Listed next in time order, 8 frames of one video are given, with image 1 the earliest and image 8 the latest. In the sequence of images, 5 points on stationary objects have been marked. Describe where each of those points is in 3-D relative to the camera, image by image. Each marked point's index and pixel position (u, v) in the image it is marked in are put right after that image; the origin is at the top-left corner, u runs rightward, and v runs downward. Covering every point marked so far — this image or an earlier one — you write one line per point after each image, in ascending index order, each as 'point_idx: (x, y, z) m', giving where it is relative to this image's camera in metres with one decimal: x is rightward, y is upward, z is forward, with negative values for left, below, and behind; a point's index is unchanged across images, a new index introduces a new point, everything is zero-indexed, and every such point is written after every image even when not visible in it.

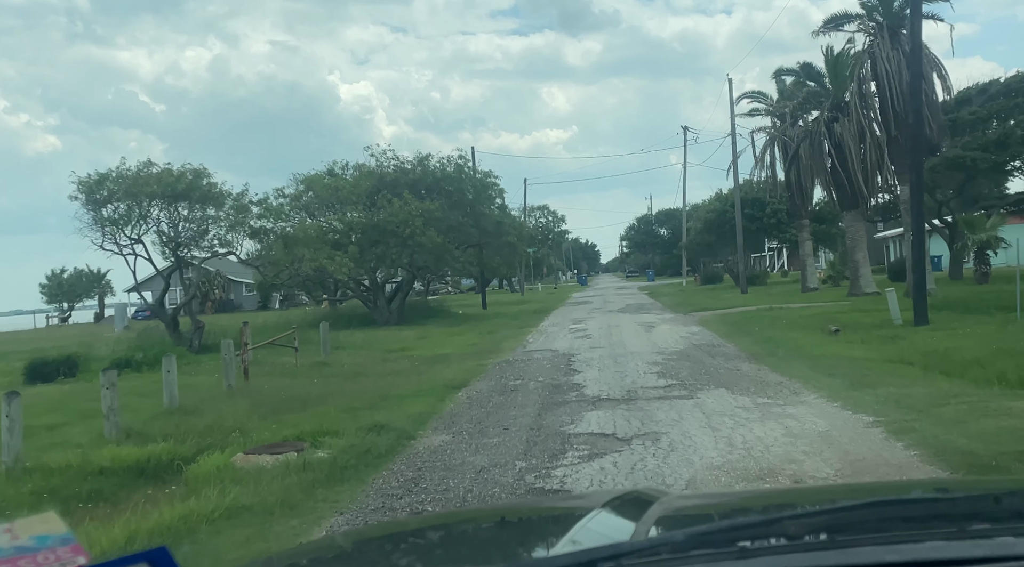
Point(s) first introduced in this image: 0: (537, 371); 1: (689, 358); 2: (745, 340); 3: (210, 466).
0: (+0.5, -1.8, +15.8) m
1: (+3.6, -1.5, +15.6) m
2: (+5.4, -1.3, +17.9) m
3: (-3.5, -2.1, +9.0) m
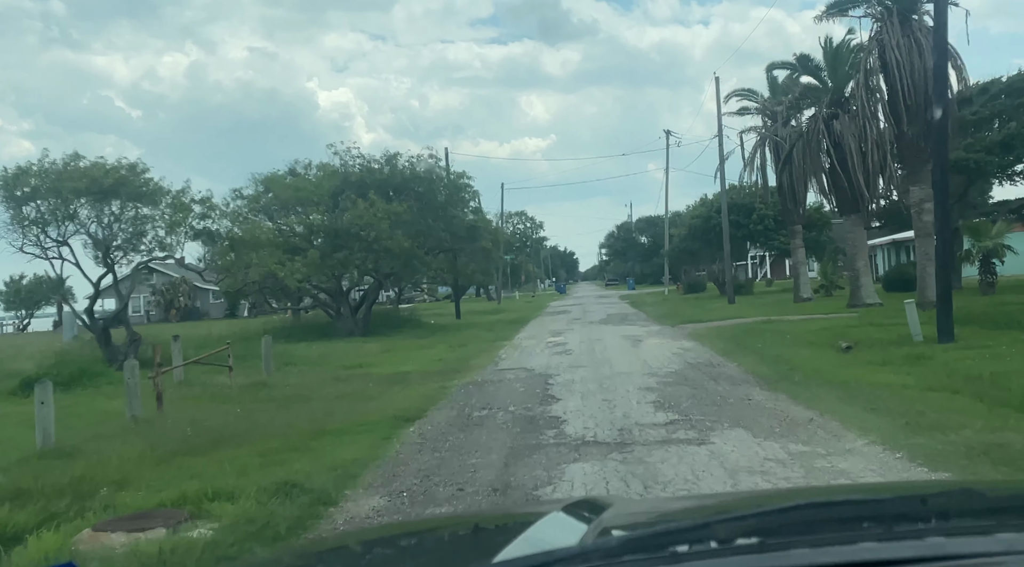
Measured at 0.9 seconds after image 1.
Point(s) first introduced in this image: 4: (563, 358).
0: (-0.1, -2.0, +13.3) m
1: (+3.0, -1.7, +13.2) m
2: (+4.8, -1.5, +15.6) m
3: (-3.9, -2.2, +6.3) m
4: (+1.3, -1.8, +18.6) m
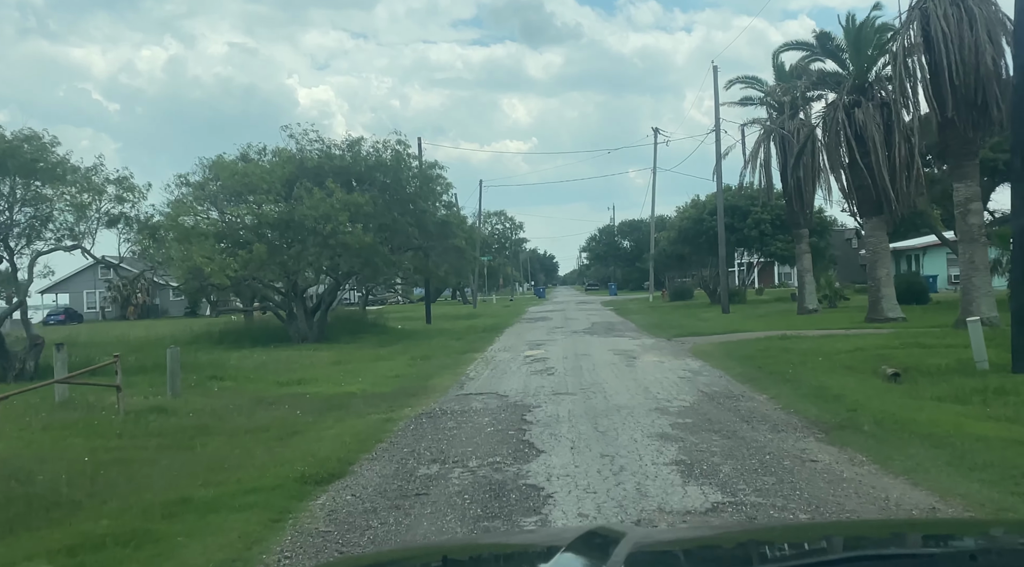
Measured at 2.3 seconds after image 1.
0: (-0.5, -2.0, +9.8) m
1: (+2.6, -1.8, +9.8) m
2: (+4.3, -1.7, +12.2) m
3: (-4.2, -2.1, +2.8) m
4: (+0.7, -1.9, +15.1) m
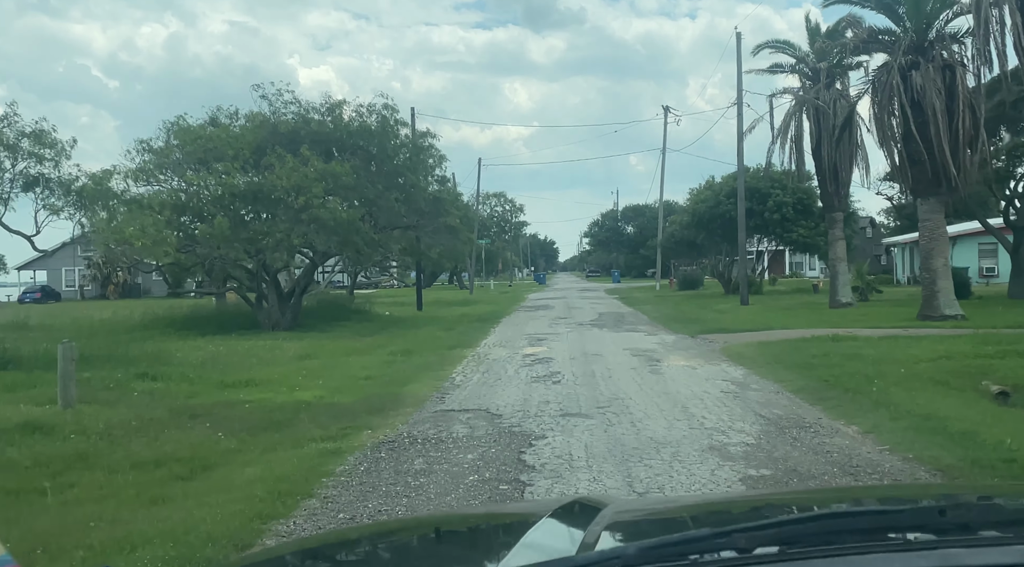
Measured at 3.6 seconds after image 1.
0: (-0.6, -1.8, +6.5) m
1: (+2.5, -1.7, +6.5) m
2: (+4.2, -1.6, +9.0) m
3: (-4.2, -2.0, -0.5) m
4: (+0.6, -1.7, +11.9) m
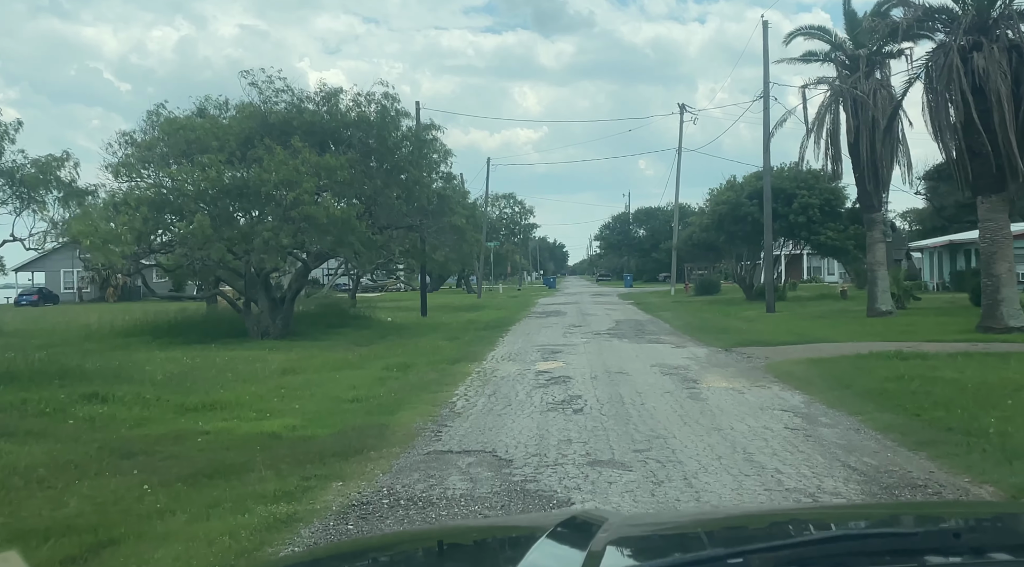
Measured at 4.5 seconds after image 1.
0: (-0.5, -1.9, +4.3) m
1: (+2.6, -1.8, +4.3) m
2: (+4.3, -1.7, +6.7) m
3: (-4.2, -2.1, -2.7) m
4: (+0.8, -1.8, +9.6) m
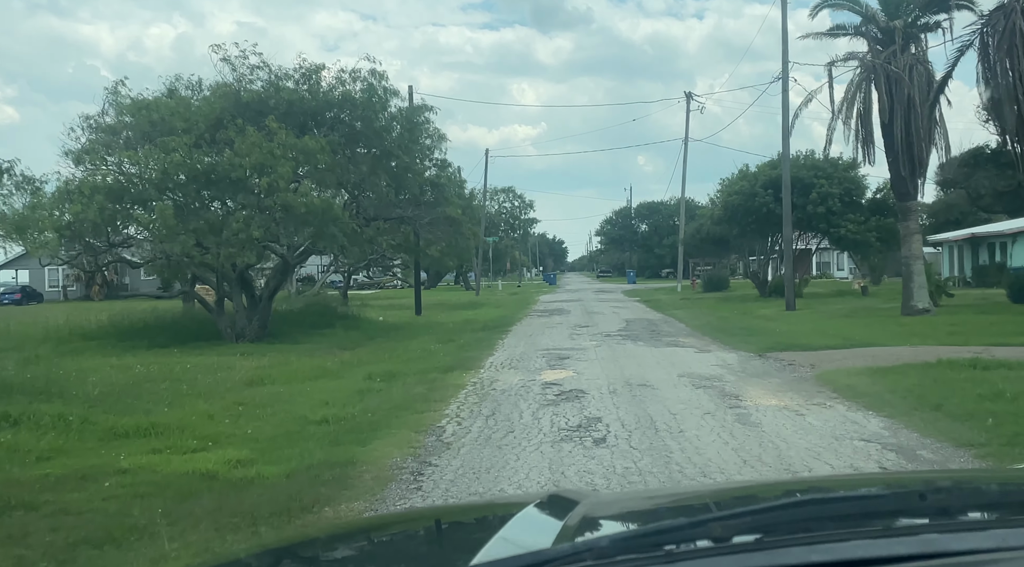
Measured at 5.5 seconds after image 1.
0: (-0.4, -1.9, +2.0) m
1: (+2.6, -1.7, +2.0) m
2: (+4.4, -1.6, +4.4) m
3: (-4.1, -2.1, -5.0) m
4: (+0.8, -1.7, +7.3) m
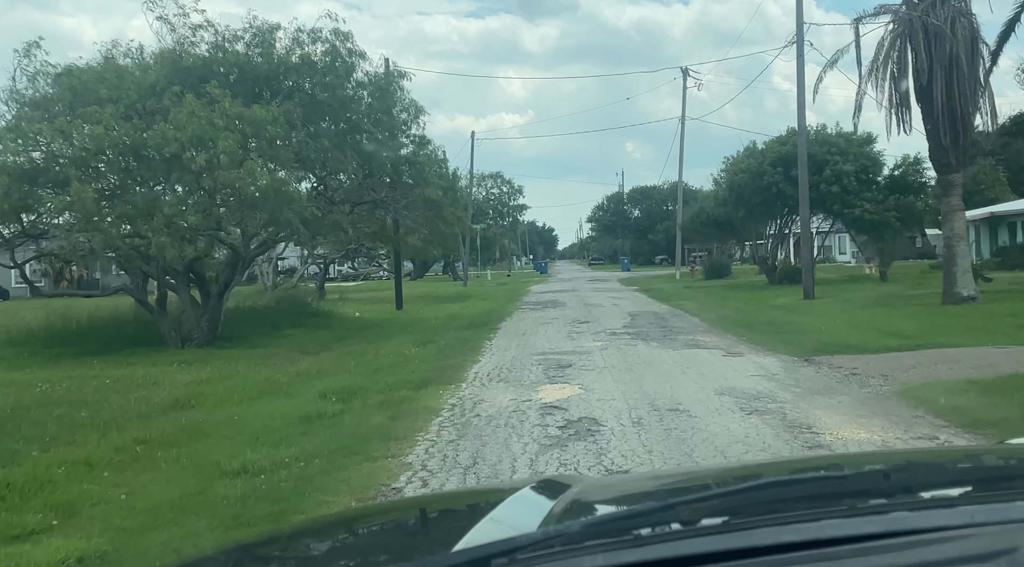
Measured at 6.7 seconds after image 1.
0: (-0.4, -2.0, -0.9) m
1: (+2.6, -1.8, -0.9) m
2: (+4.3, -1.6, +1.5) m
3: (-4.0, -2.3, -8.0) m
4: (+0.8, -1.7, +4.4) m
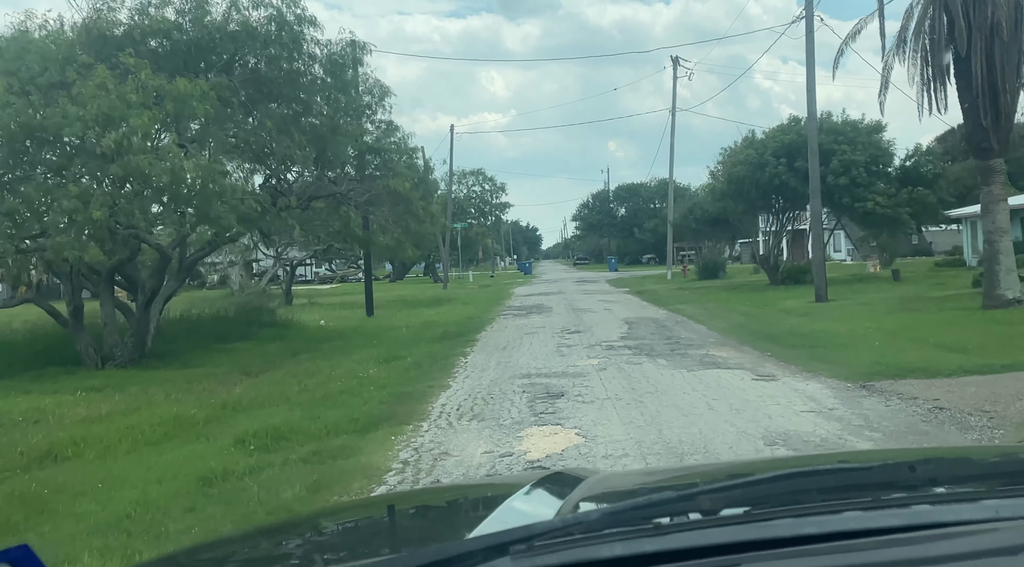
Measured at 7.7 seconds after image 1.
0: (-0.4, -2.1, -3.7) m
1: (+2.6, -1.9, -3.6) m
2: (+4.3, -1.7, -1.1) m
3: (-3.9, -2.4, -10.8) m
4: (+0.6, -1.8, +1.7) m
